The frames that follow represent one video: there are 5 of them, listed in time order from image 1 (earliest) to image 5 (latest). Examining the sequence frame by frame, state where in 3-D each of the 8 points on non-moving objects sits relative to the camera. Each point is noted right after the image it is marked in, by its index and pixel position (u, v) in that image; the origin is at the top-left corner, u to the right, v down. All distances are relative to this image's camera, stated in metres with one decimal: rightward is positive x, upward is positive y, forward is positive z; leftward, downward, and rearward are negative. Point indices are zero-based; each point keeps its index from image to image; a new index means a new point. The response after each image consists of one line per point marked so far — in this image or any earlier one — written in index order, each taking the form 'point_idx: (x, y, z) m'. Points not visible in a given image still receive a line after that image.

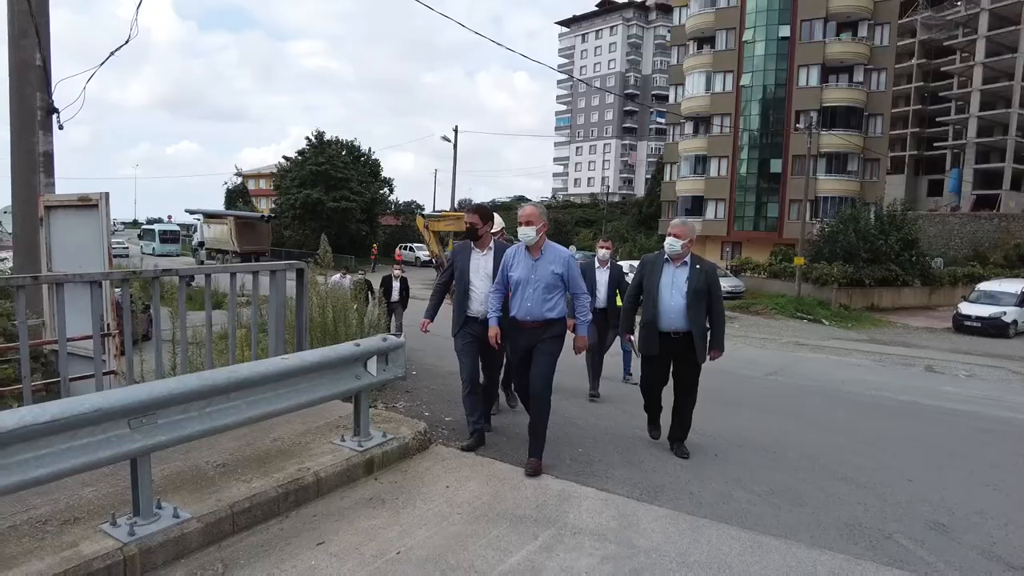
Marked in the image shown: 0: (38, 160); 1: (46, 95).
0: (-5.1, +1.3, +6.6) m
1: (-5.1, +2.1, +6.7) m
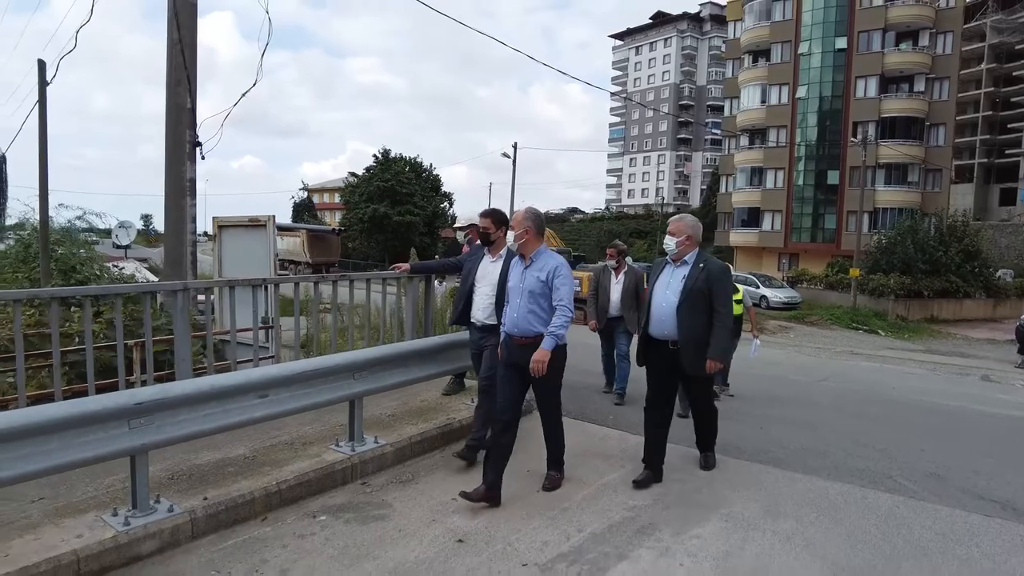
0: (-4.2, +1.3, +8.2) m
1: (-4.2, +2.0, +8.4) m
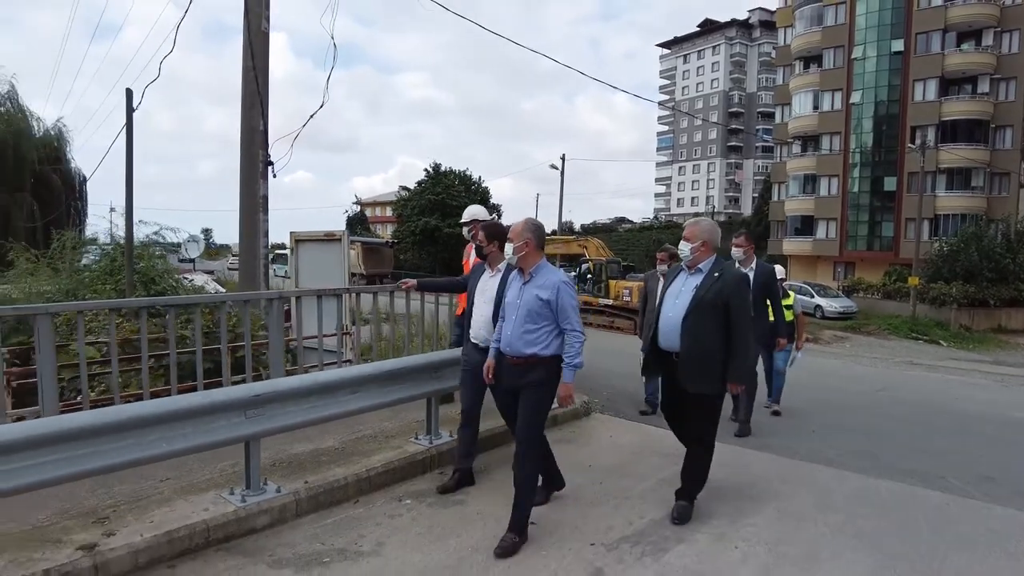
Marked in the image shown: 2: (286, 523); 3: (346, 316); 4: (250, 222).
0: (-3.5, +1.1, +8.9) m
1: (-3.4, +1.9, +9.0) m
2: (-1.2, -1.3, +3.5) m
3: (-1.7, -0.3, +6.6) m
4: (-3.6, +0.9, +8.9) m
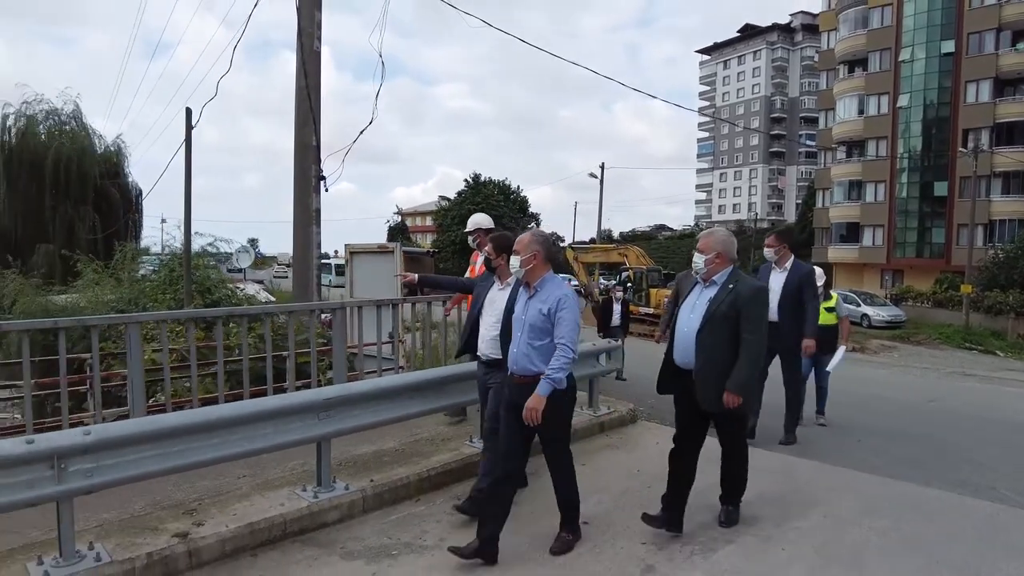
0: (-2.8, +1.0, +9.3) m
1: (-2.8, +1.7, +9.4) m
2: (-0.9, -1.3, +3.8) m
3: (-1.2, -0.4, +6.9) m
4: (-3.0, +0.8, +9.3) m
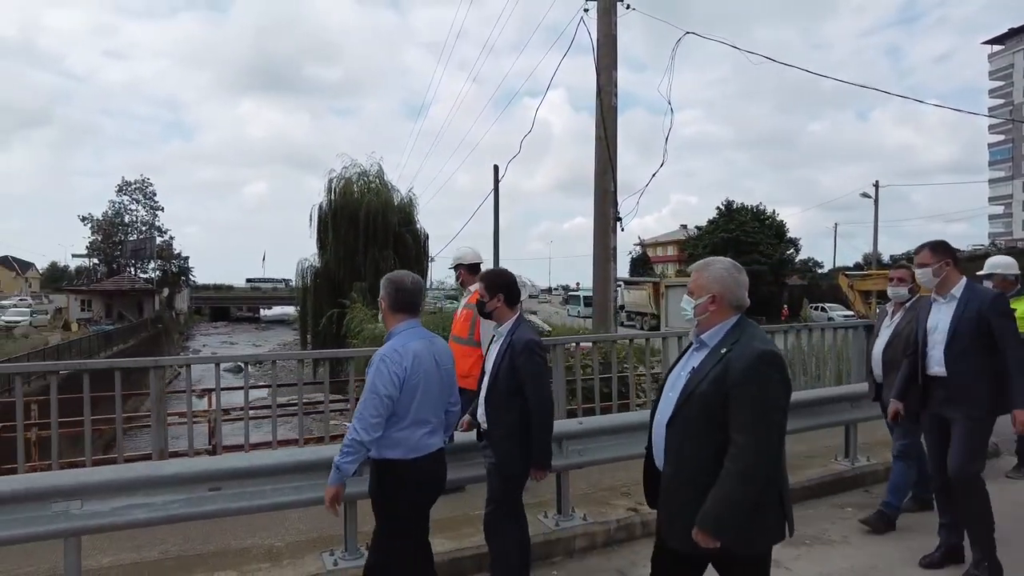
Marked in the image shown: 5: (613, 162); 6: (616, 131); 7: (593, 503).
0: (+1.8, +0.5, +10.4) m
1: (+1.8, +1.2, +10.6) m
2: (+1.7, -1.5, +4.5) m
3: (+2.5, -0.7, +7.6) m
4: (+1.6, +0.3, +10.4) m
5: (+1.8, +2.1, +10.7) m
6: (+1.9, +2.6, +10.8) m
7: (+0.5, -1.5, +4.4) m
